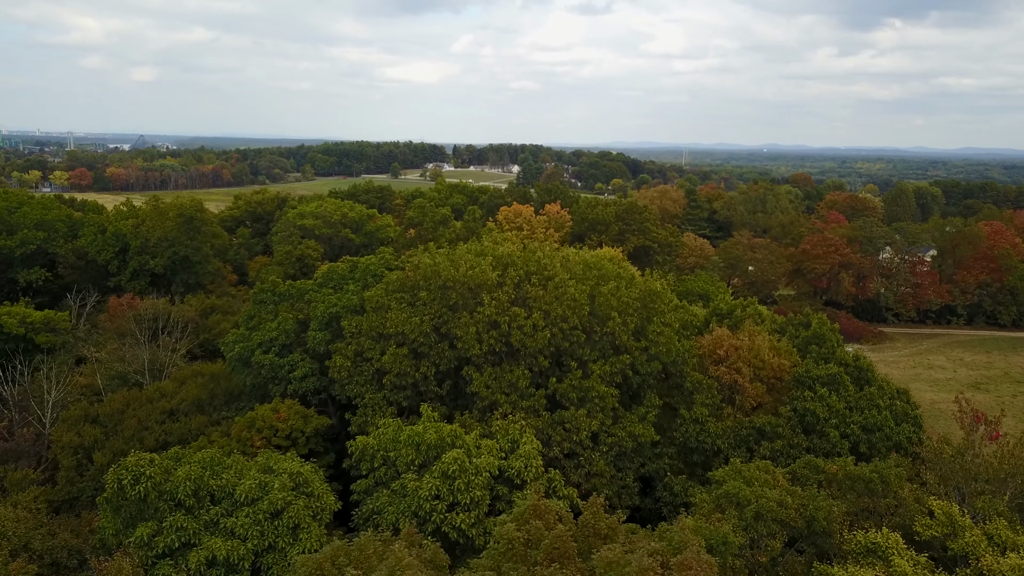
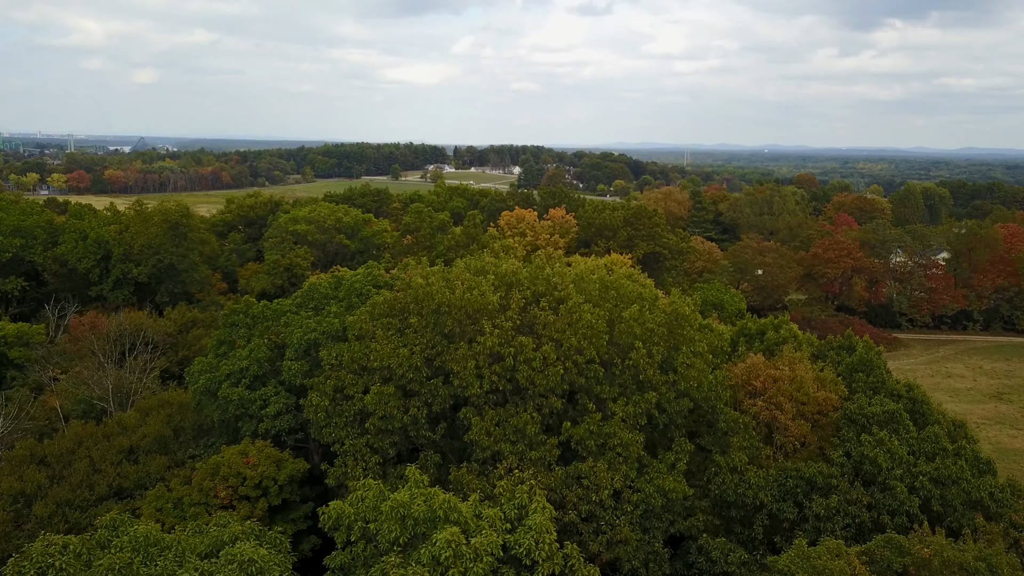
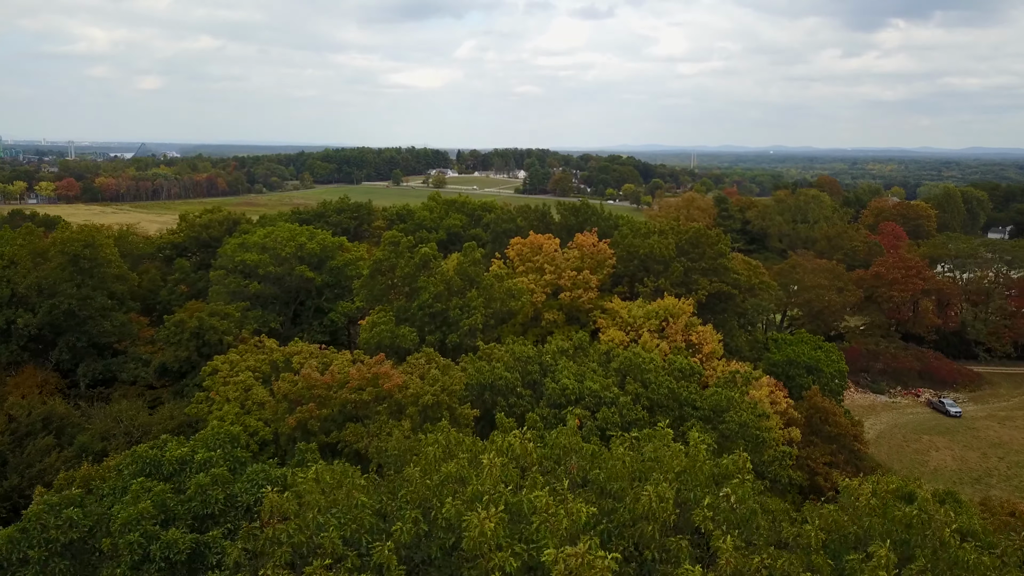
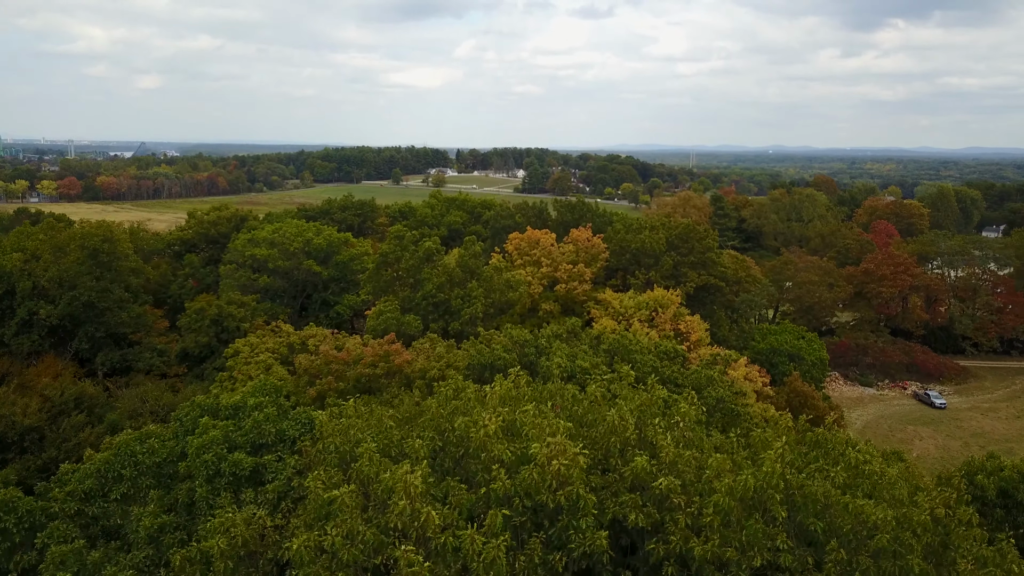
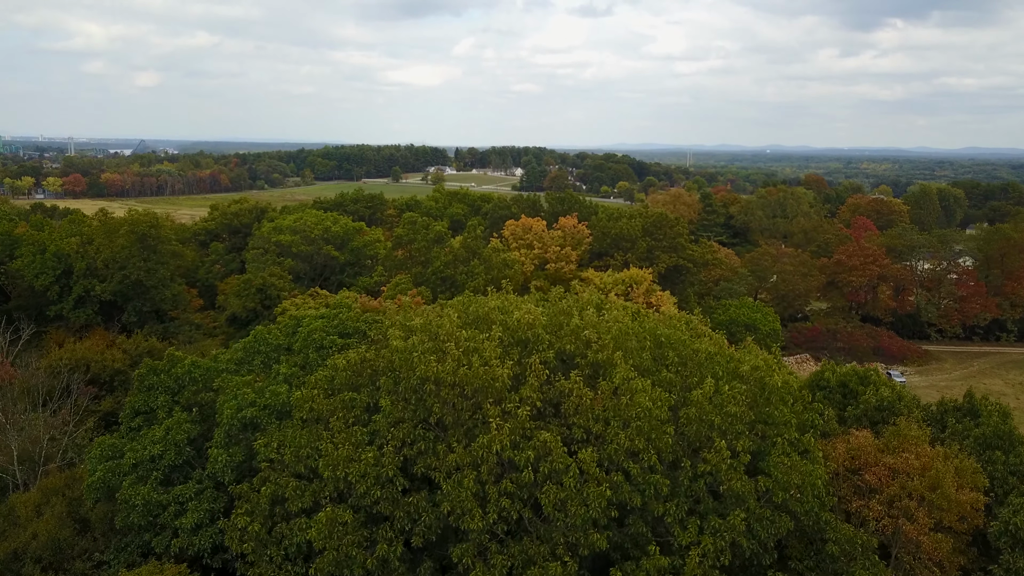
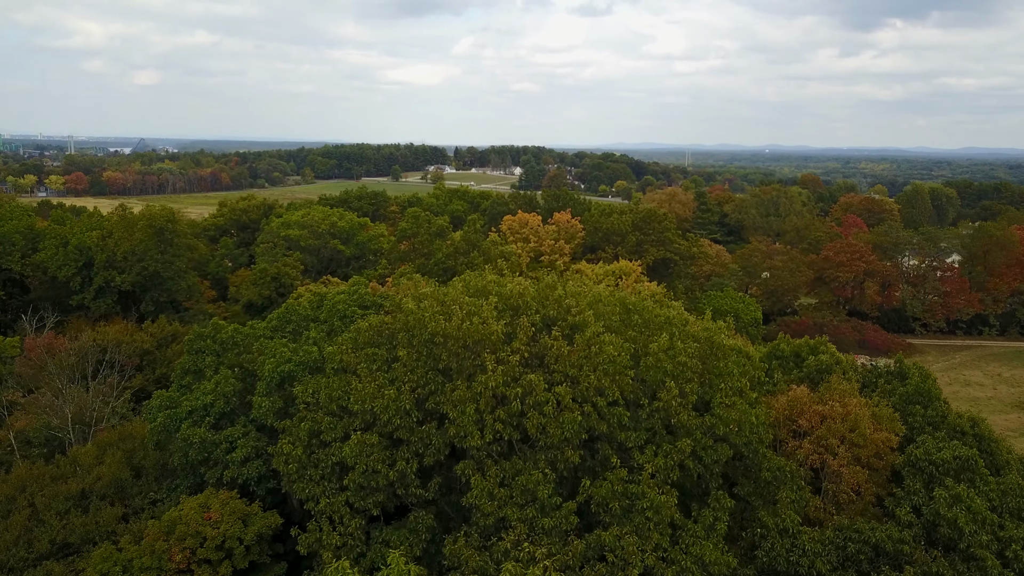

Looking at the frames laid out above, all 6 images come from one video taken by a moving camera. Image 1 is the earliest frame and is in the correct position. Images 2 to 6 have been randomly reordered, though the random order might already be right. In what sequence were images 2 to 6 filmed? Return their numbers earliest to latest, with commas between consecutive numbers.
2, 6, 5, 4, 3
